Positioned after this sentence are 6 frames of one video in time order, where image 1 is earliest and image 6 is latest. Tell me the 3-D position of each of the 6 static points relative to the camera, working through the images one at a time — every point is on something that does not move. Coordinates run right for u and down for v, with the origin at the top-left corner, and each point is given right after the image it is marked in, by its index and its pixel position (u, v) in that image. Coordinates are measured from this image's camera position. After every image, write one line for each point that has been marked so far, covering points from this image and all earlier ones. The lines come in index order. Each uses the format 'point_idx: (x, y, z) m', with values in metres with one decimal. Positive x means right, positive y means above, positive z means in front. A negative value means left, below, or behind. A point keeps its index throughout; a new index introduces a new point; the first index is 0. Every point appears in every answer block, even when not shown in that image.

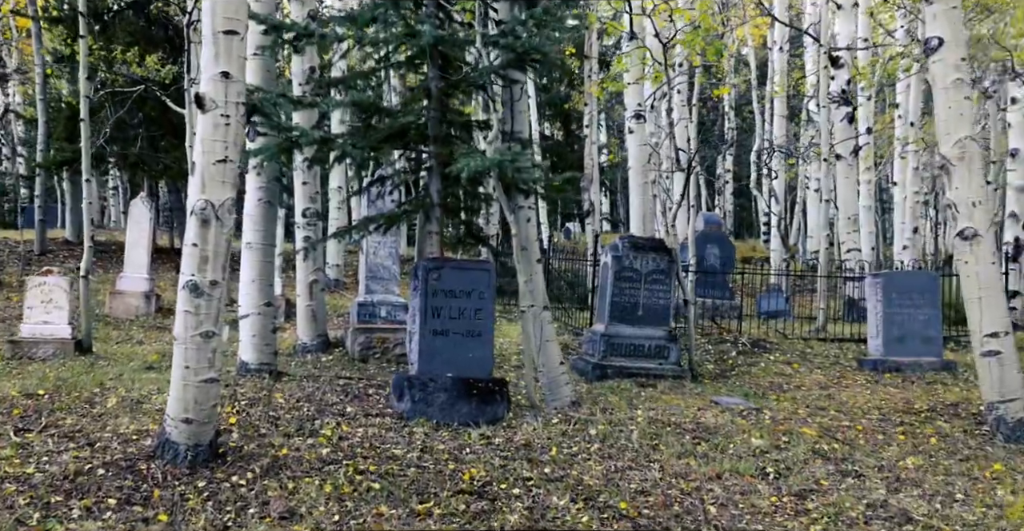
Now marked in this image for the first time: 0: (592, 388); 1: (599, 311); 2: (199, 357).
0: (+0.9, -1.5, +9.9) m
1: (+1.2, -0.6, +11.4) m
2: (-2.0, -0.6, +5.5) m
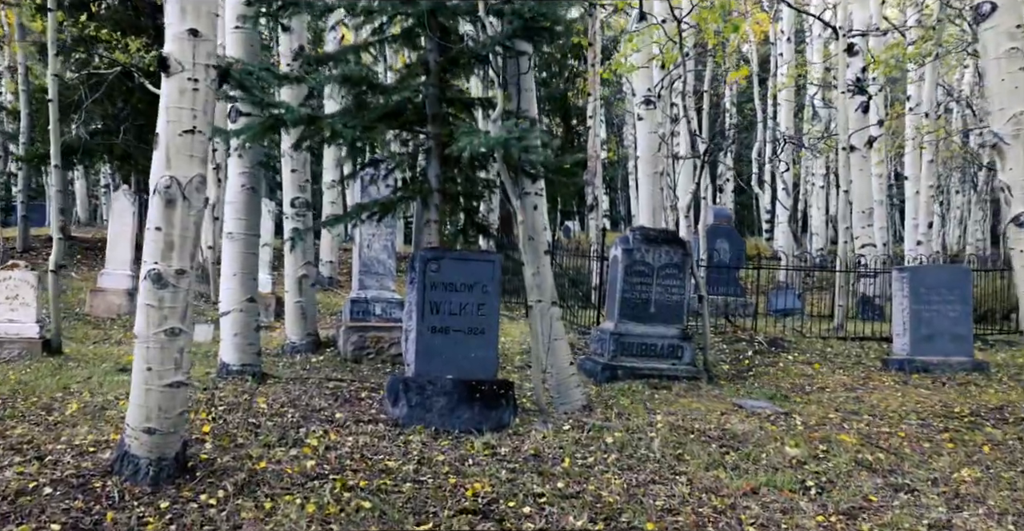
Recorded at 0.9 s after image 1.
0: (+1.0, -1.4, +9.2) m
1: (+1.2, -0.5, +10.7) m
2: (-2.0, -0.5, +4.8) m
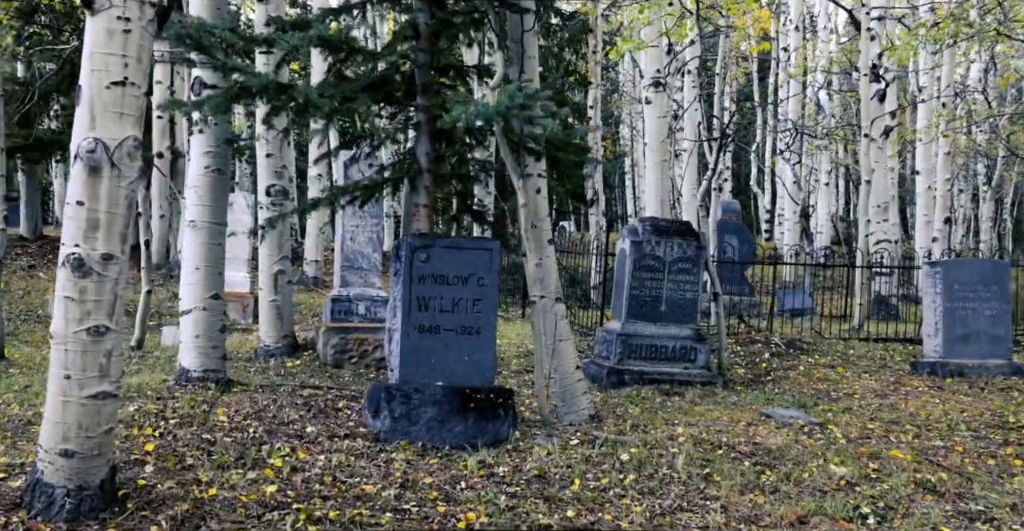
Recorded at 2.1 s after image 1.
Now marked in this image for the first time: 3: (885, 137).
0: (+1.0, -1.3, +8.4) m
1: (+1.2, -0.5, +9.8) m
2: (-2.0, -0.4, +3.9) m
3: (+6.9, +2.4, +15.8) m
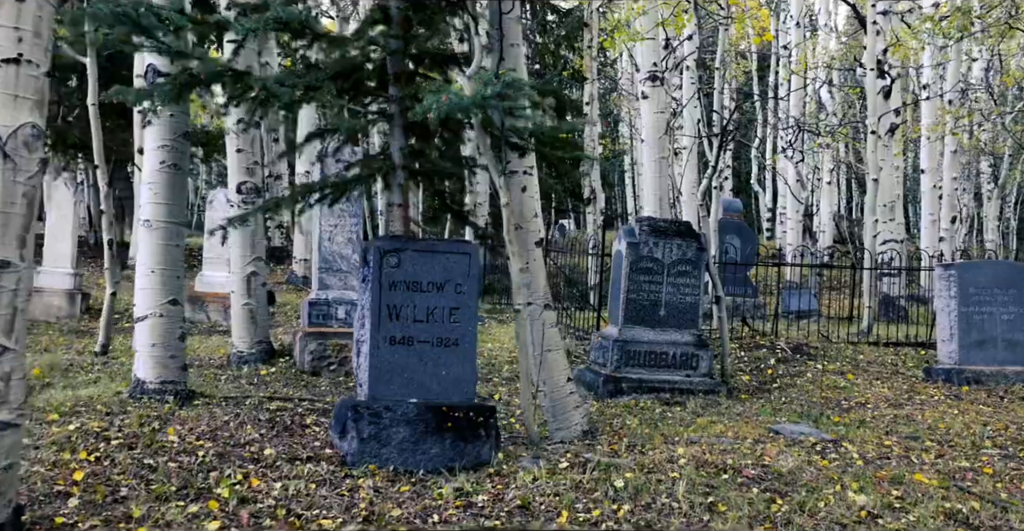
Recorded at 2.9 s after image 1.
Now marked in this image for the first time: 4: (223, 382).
0: (+0.9, -1.3, +7.8) m
1: (+1.1, -0.5, +9.2) m
2: (-2.1, -0.5, +3.3) m
3: (+6.8, +2.4, +15.2) m
4: (-2.6, -1.0, +7.6) m
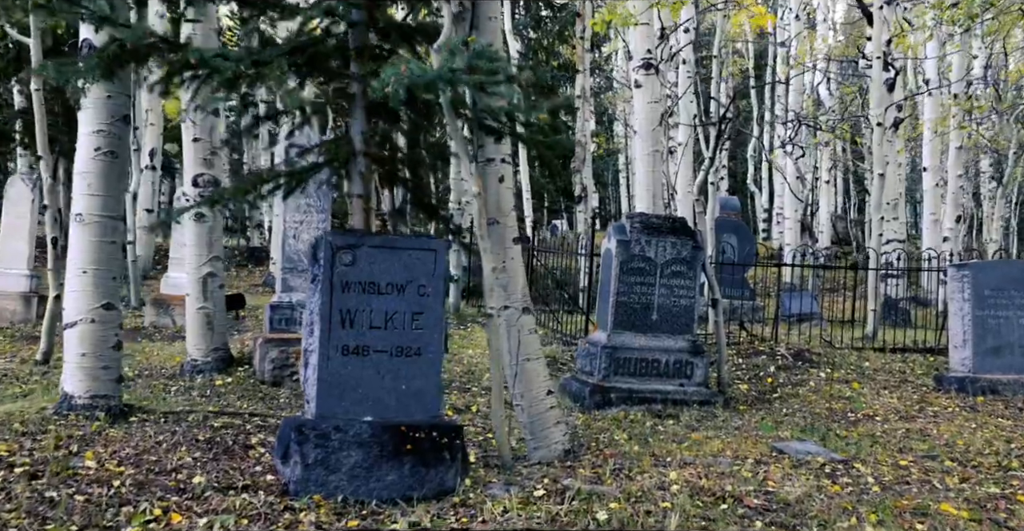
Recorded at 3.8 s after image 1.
0: (+0.7, -1.3, +7.1) m
1: (+0.9, -0.5, +8.6) m
2: (-2.2, -0.5, +2.6) m
3: (+6.6, +2.4, +14.6) m
4: (-2.8, -1.0, +6.9) m
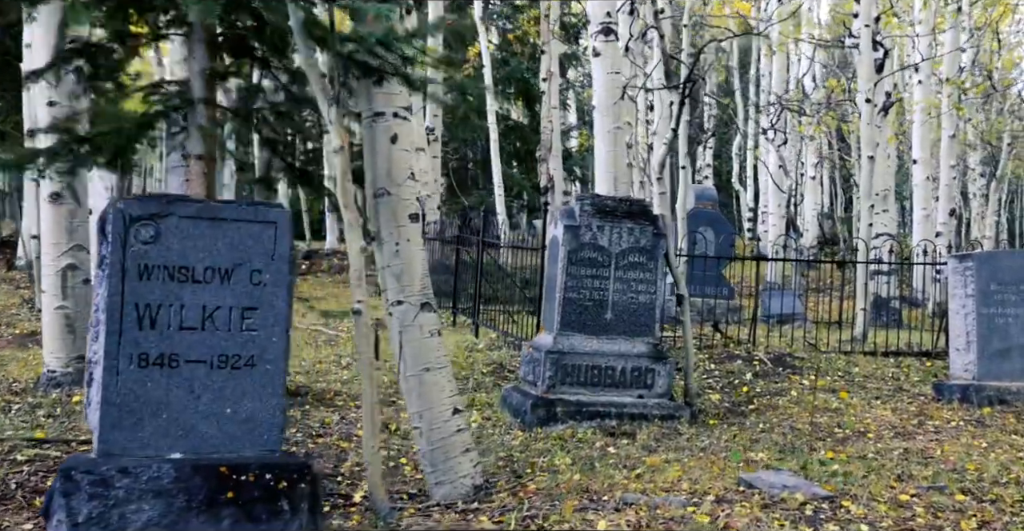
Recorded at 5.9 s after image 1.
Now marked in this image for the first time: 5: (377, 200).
0: (+0.1, -1.3, +5.9) m
1: (+0.3, -0.4, +7.4) m
2: (-2.7, -0.4, +1.4) m
3: (+5.9, +2.4, +13.5) m
4: (-3.3, -1.0, +5.6) m
5: (-0.7, +0.3, +4.2) m
